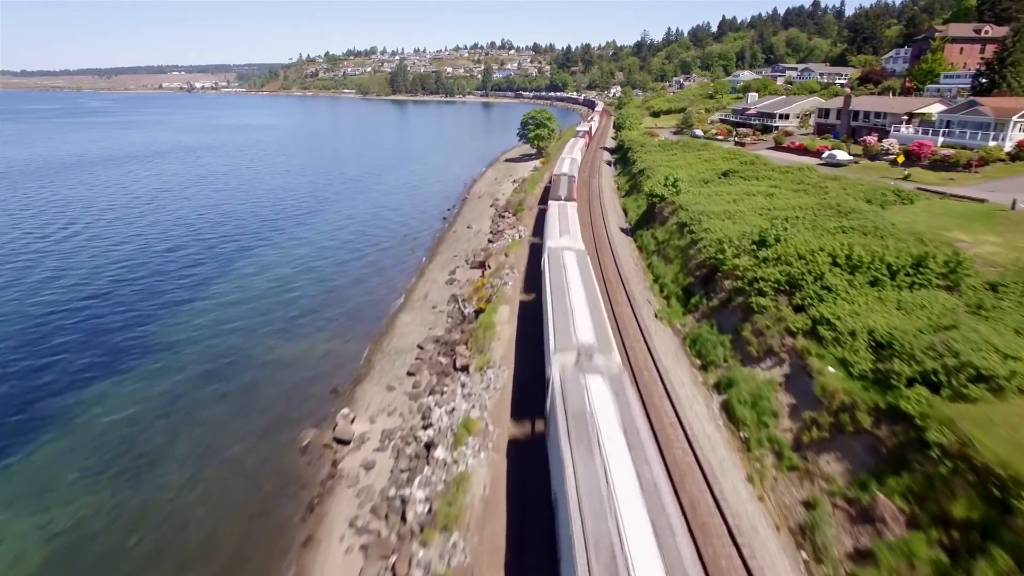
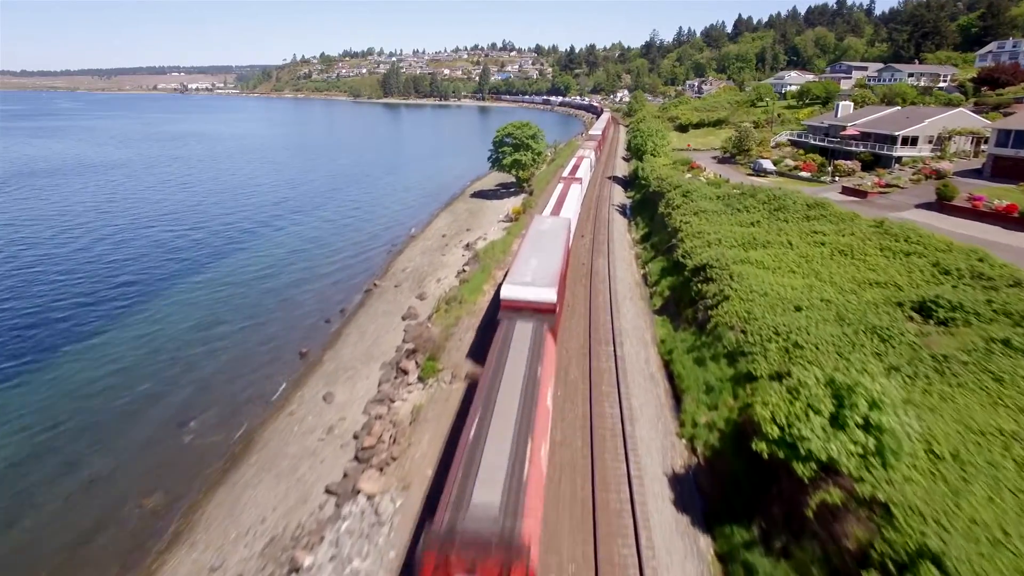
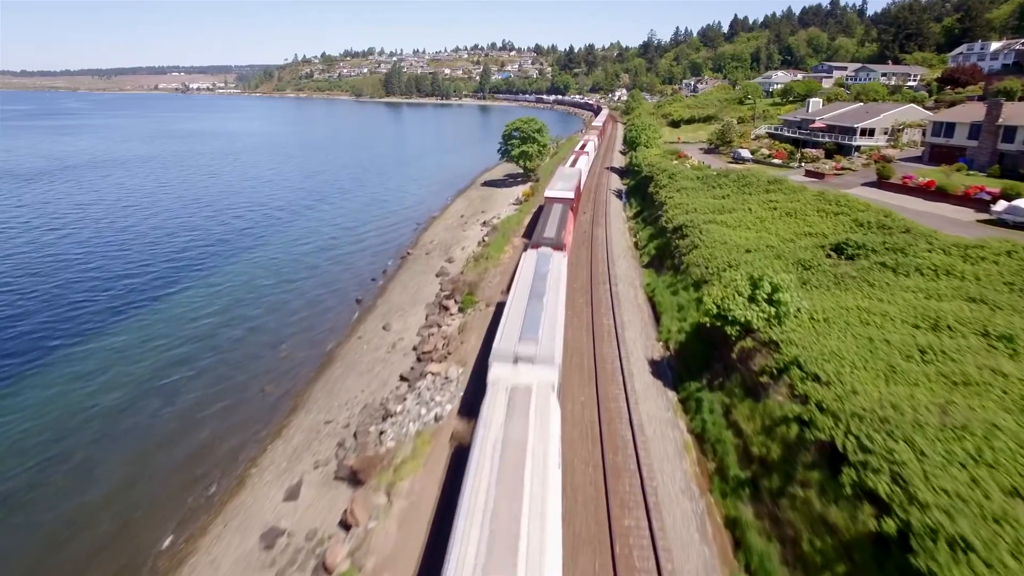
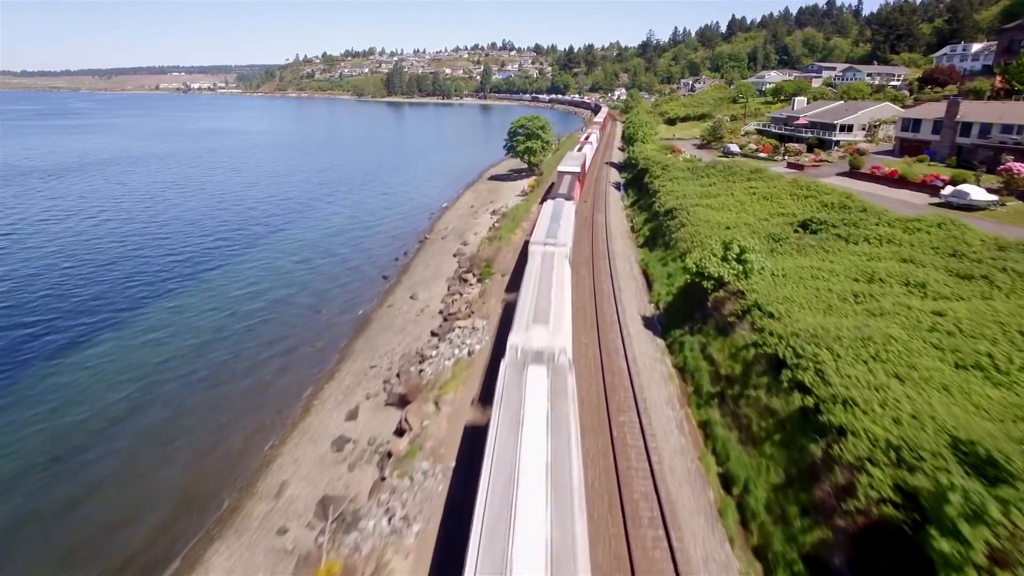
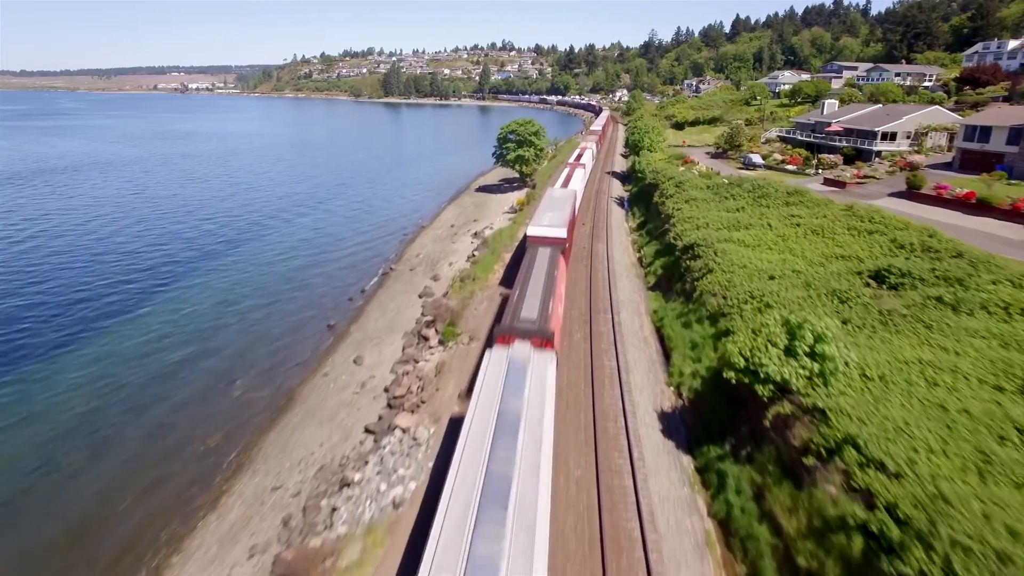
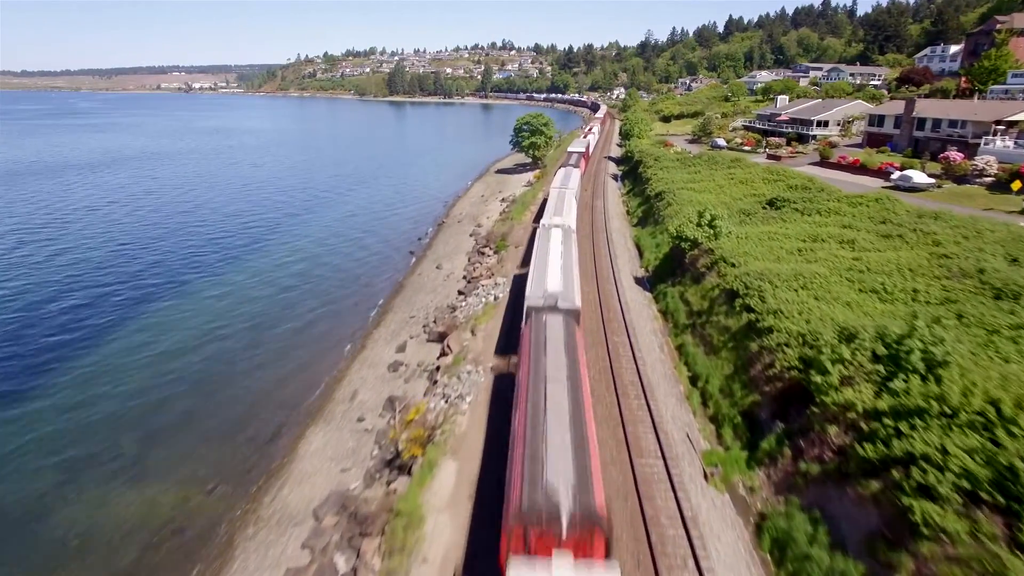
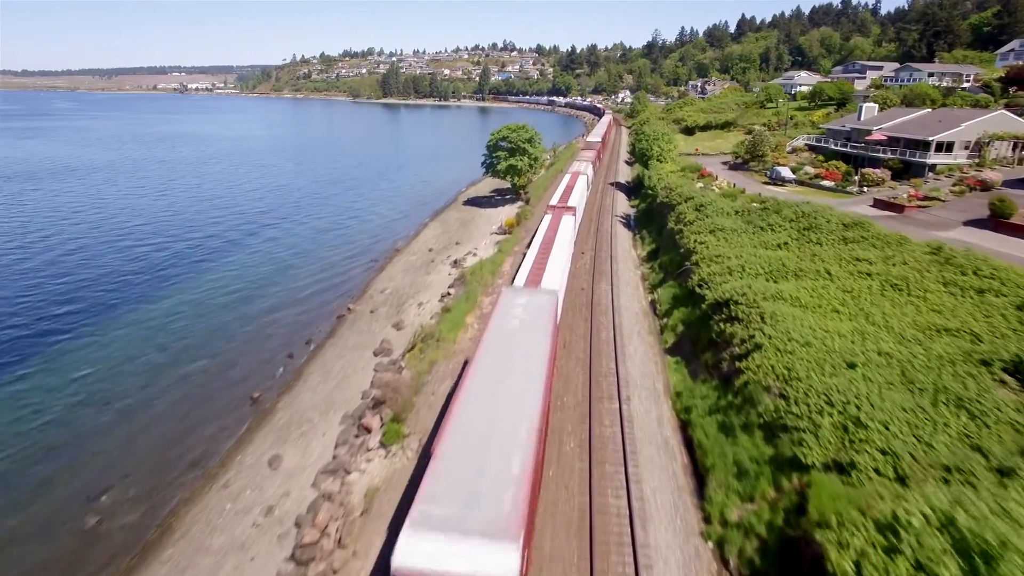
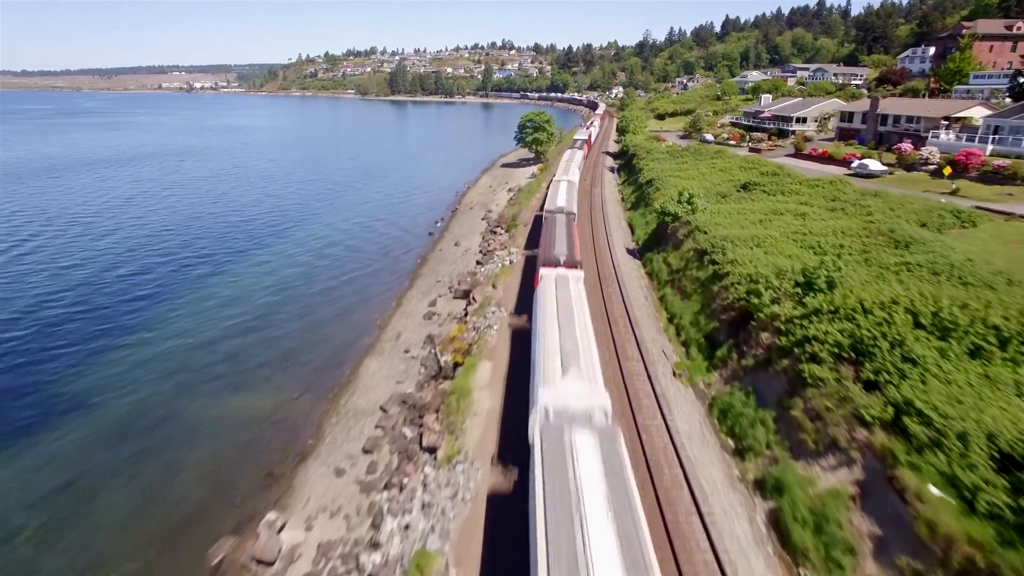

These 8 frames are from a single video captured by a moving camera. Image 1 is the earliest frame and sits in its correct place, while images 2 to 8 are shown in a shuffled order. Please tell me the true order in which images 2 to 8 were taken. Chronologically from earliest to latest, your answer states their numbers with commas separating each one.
8, 6, 4, 3, 5, 2, 7
